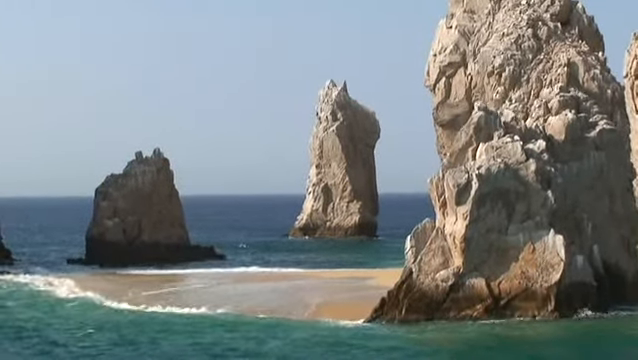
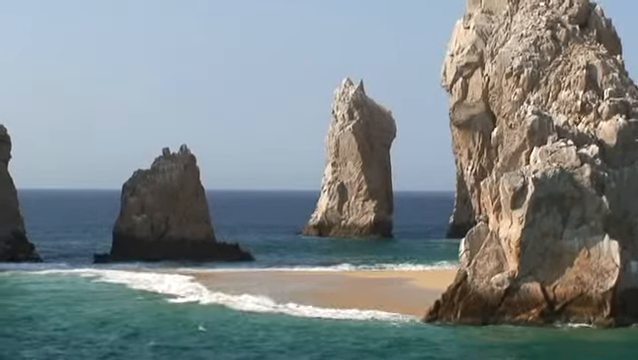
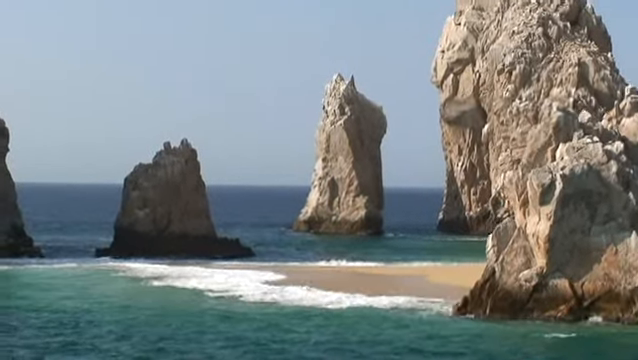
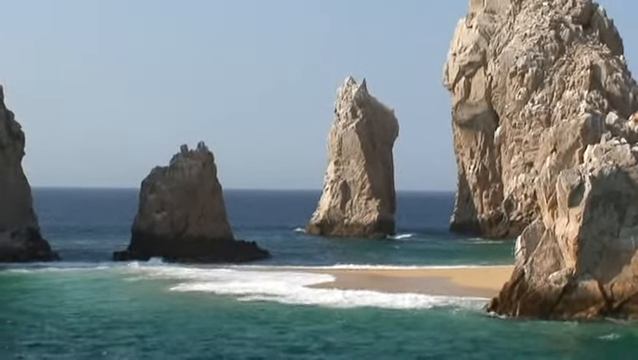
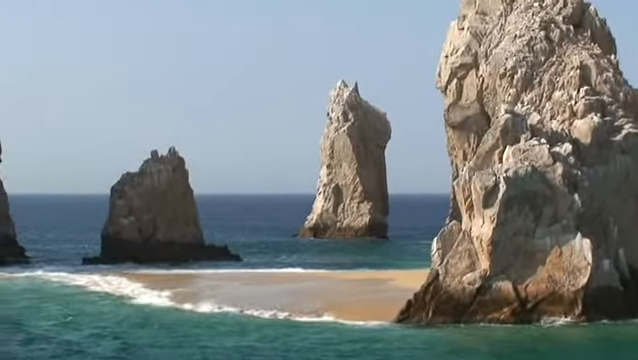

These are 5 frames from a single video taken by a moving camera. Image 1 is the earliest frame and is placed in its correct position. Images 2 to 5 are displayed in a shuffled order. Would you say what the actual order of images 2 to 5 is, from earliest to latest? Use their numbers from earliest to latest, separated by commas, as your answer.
5, 2, 3, 4
